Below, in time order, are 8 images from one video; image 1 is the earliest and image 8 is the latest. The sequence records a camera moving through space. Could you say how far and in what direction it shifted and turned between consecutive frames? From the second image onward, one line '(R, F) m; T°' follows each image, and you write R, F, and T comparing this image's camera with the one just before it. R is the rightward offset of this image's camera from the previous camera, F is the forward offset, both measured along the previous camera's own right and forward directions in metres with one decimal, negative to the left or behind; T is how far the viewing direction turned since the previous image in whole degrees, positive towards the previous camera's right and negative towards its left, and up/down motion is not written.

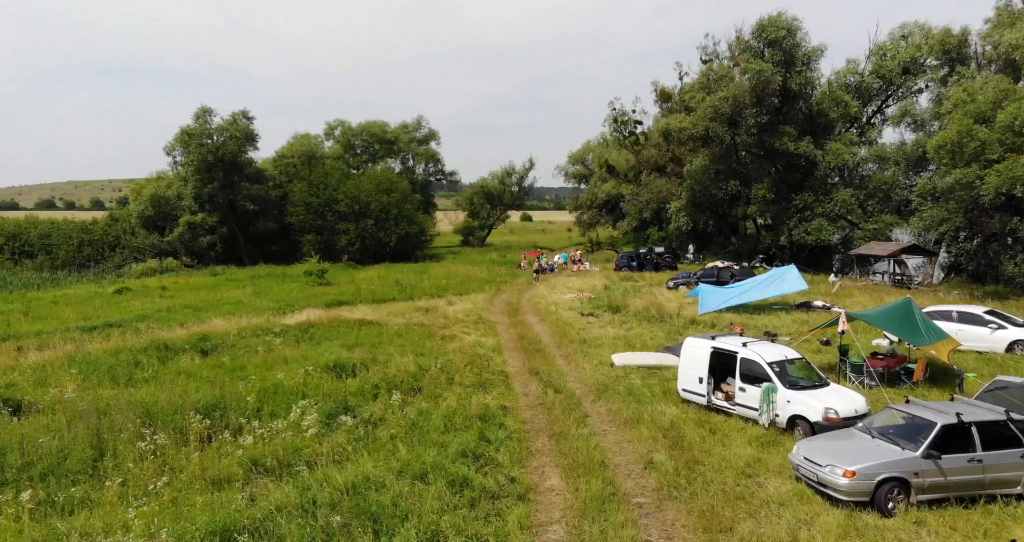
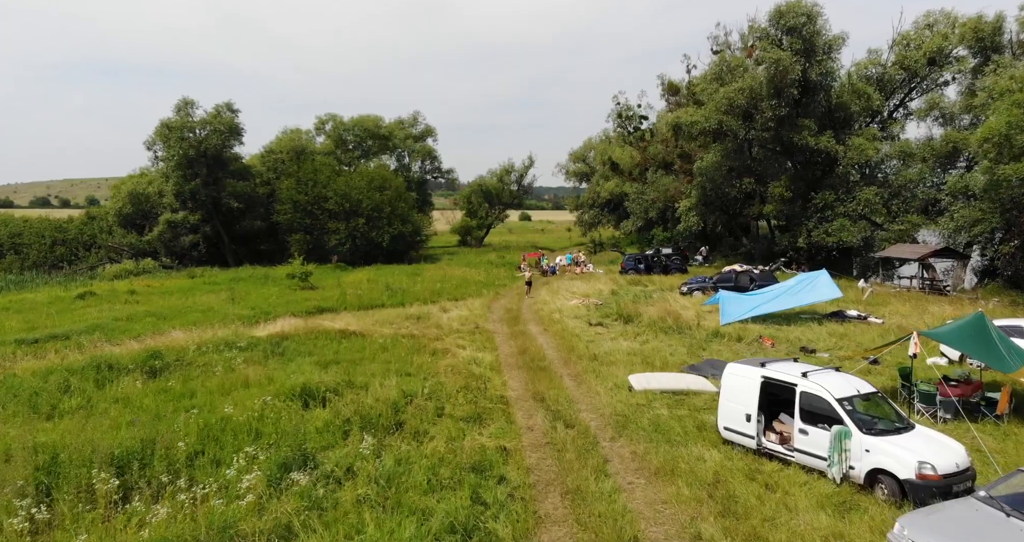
(-0.1, +2.8) m; 0°
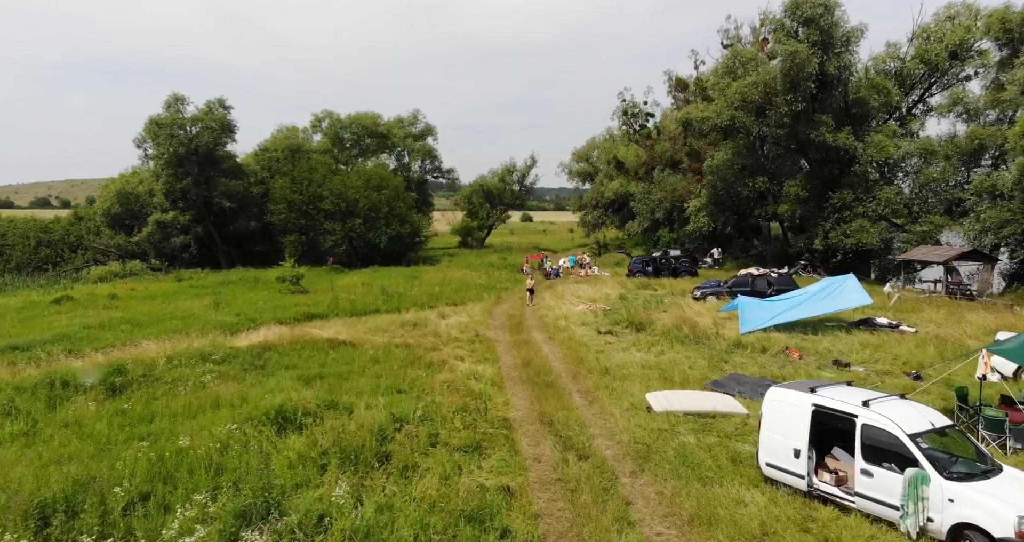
(0.0, +1.8) m; 0°
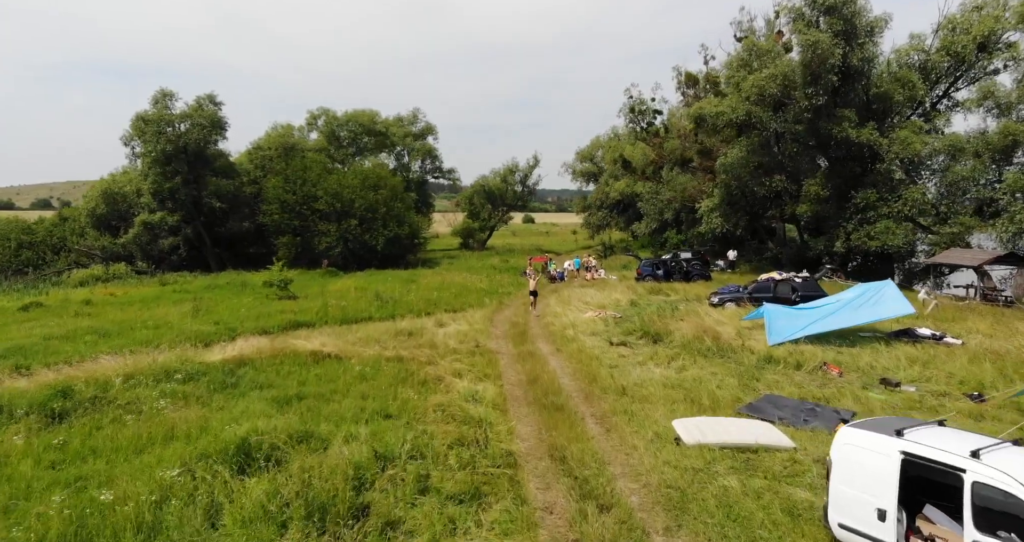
(-0.1, +2.1) m; 0°
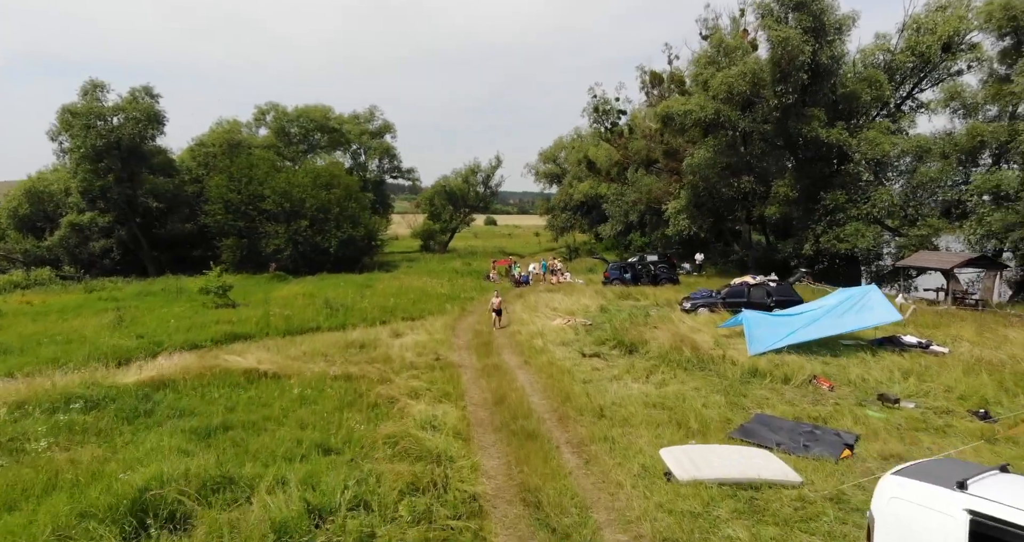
(-0.1, +1.8) m; +3°
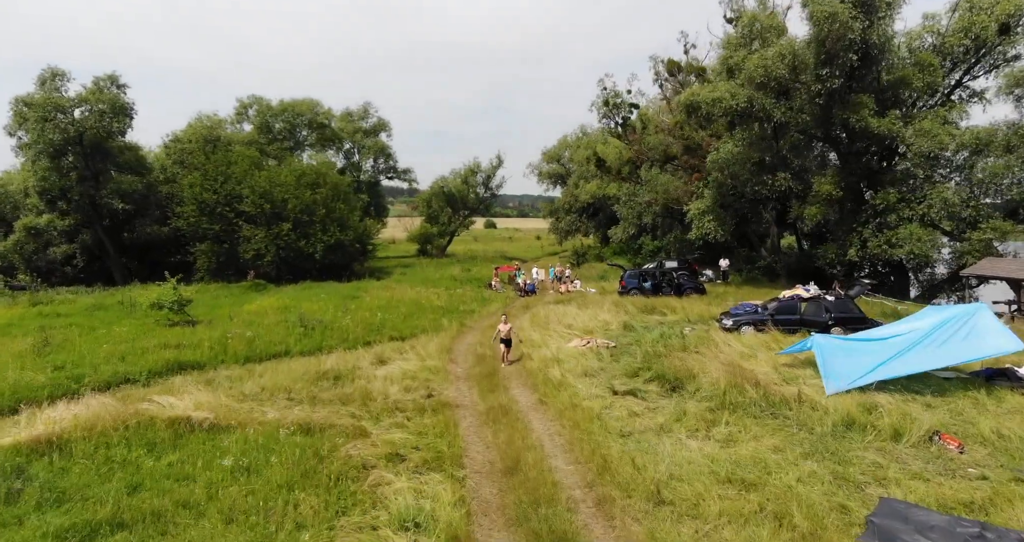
(-0.3, +4.2) m; 0°
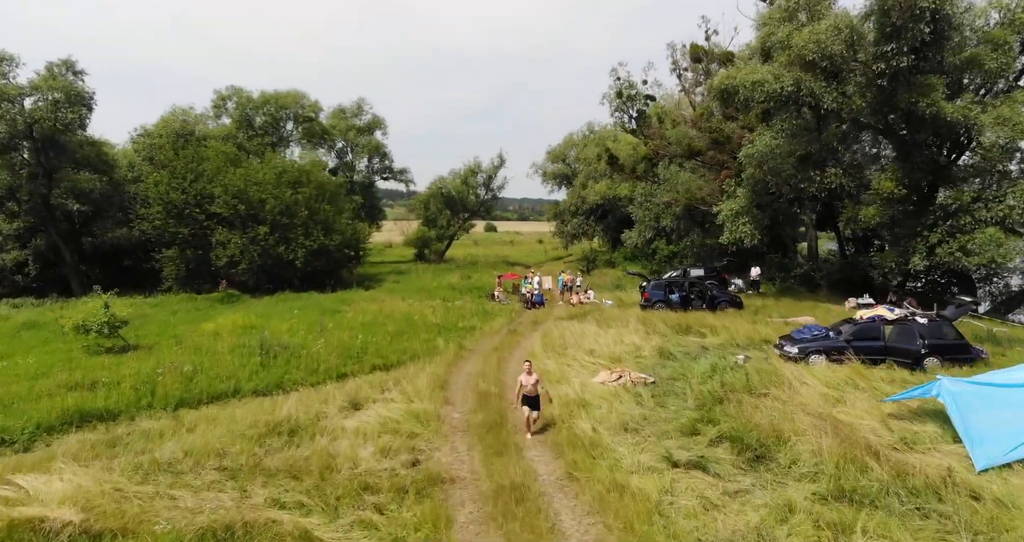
(-0.2, +4.5) m; 0°
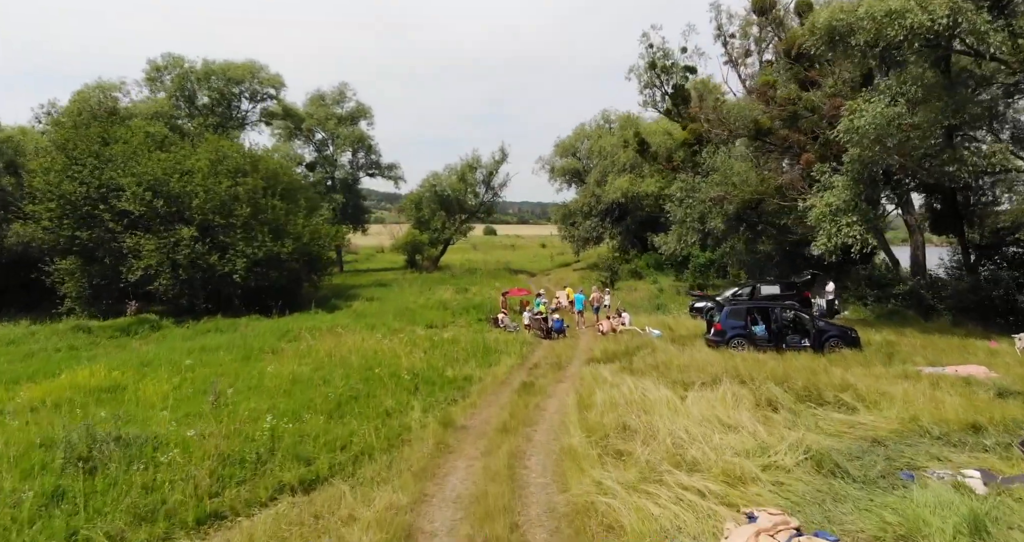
(-0.4, +8.9) m; 0°
